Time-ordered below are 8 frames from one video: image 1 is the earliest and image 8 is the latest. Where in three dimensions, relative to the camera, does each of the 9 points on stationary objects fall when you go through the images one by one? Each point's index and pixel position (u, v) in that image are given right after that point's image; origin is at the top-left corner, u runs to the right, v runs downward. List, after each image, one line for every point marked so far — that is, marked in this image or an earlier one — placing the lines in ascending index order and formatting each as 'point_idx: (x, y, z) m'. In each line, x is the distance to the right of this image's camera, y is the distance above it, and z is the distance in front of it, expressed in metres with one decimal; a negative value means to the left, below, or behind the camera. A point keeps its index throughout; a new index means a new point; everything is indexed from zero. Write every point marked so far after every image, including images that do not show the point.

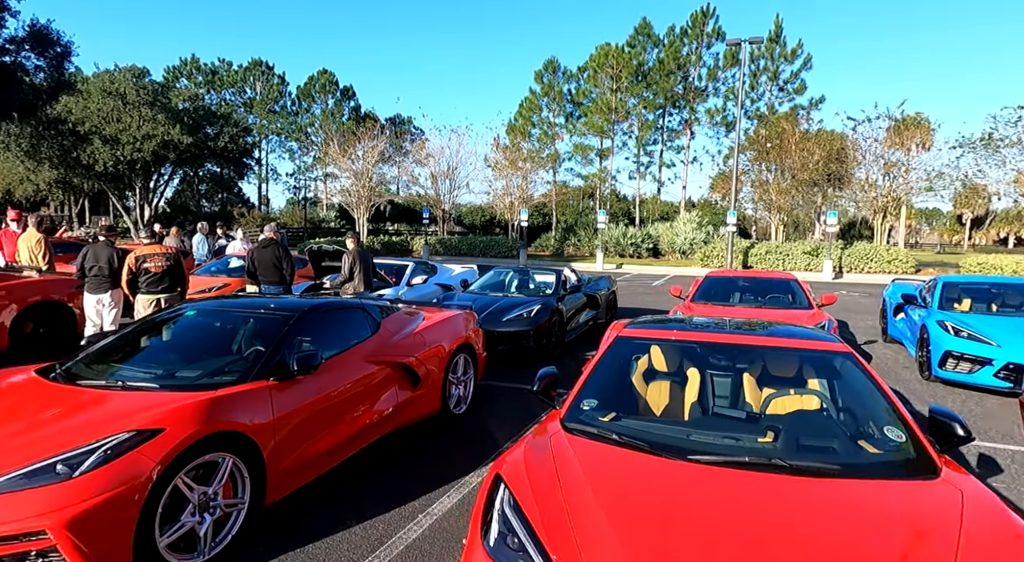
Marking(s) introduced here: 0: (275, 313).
0: (-1.4, -0.2, +3.8) m
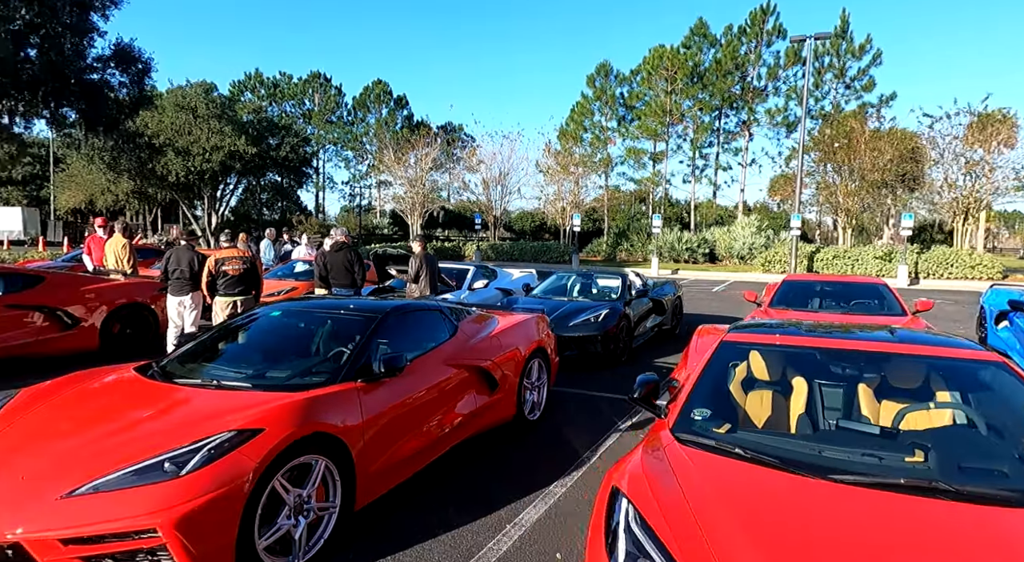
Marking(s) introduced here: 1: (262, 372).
0: (-1.0, -0.2, +3.8) m
1: (-1.2, -0.4, +3.1) m
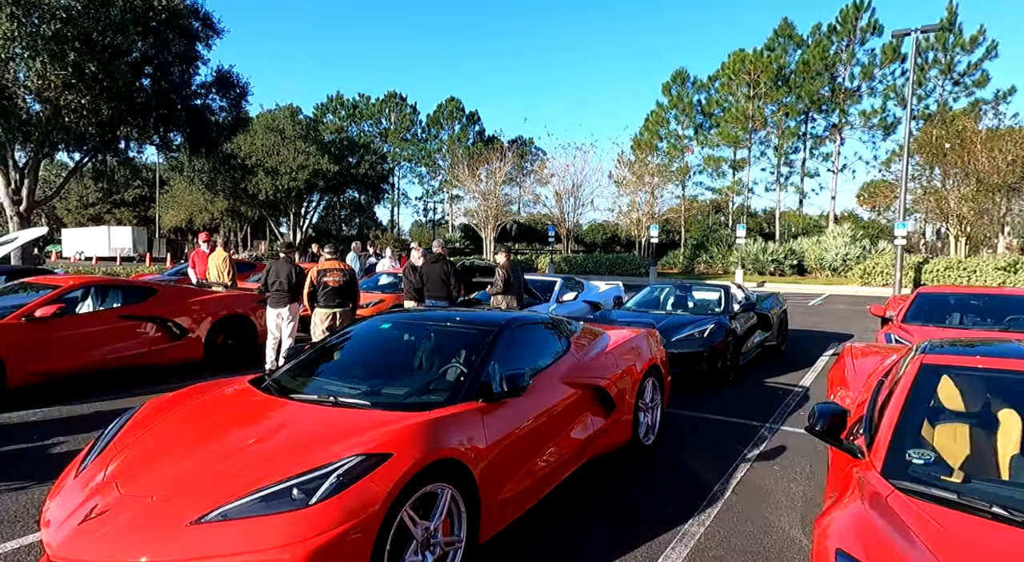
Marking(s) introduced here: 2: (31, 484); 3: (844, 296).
0: (-0.3, -0.3, +3.6) m
1: (-0.6, -0.5, +3.0) m
2: (-3.0, -1.3, +3.9) m
3: (+9.7, -0.4, +18.5) m
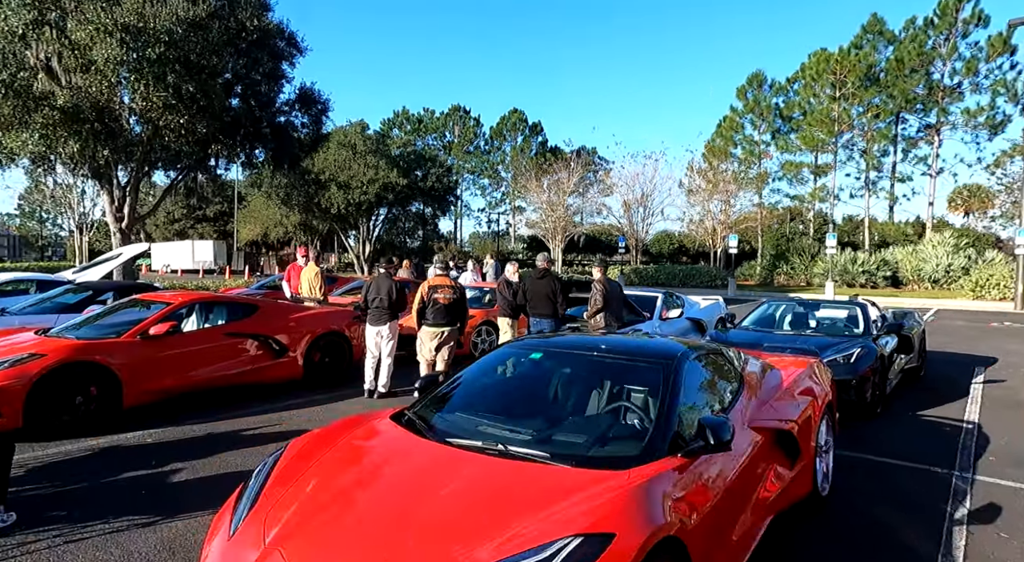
0: (+0.5, -0.4, +3.2) m
1: (+0.1, -0.6, +2.6) m
2: (-2.1, -1.4, +3.8) m
3: (+12.0, -0.8, +17.1) m
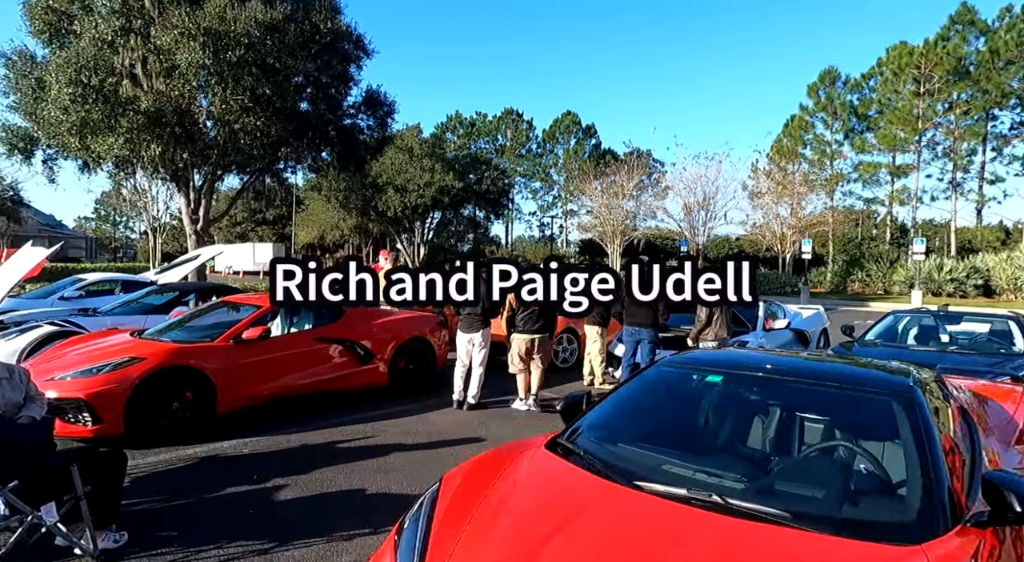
0: (+1.3, -0.5, +2.7) m
1: (+0.8, -0.7, +2.1) m
2: (-1.3, -1.4, +3.5) m
3: (+13.8, -1.0, +15.6) m
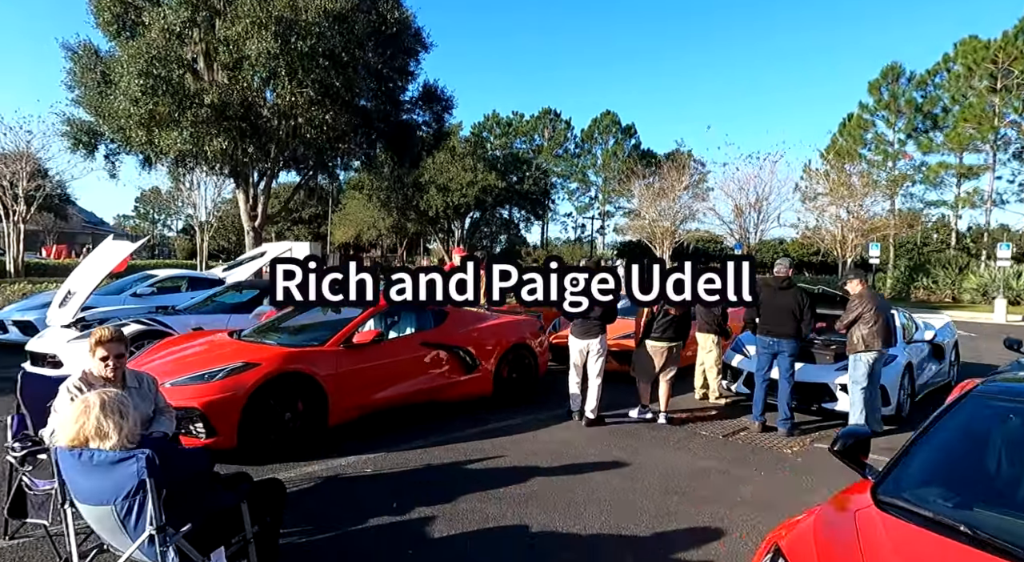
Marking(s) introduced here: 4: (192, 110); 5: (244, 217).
0: (+2.4, -0.5, +2.0) m
1: (+1.9, -0.7, +1.4) m
2: (-0.2, -1.4, +2.9) m
3: (+15.4, -1.2, +14.4) m
4: (-7.1, +3.8, +13.9) m
5: (-7.7, +1.8, +18.2) m
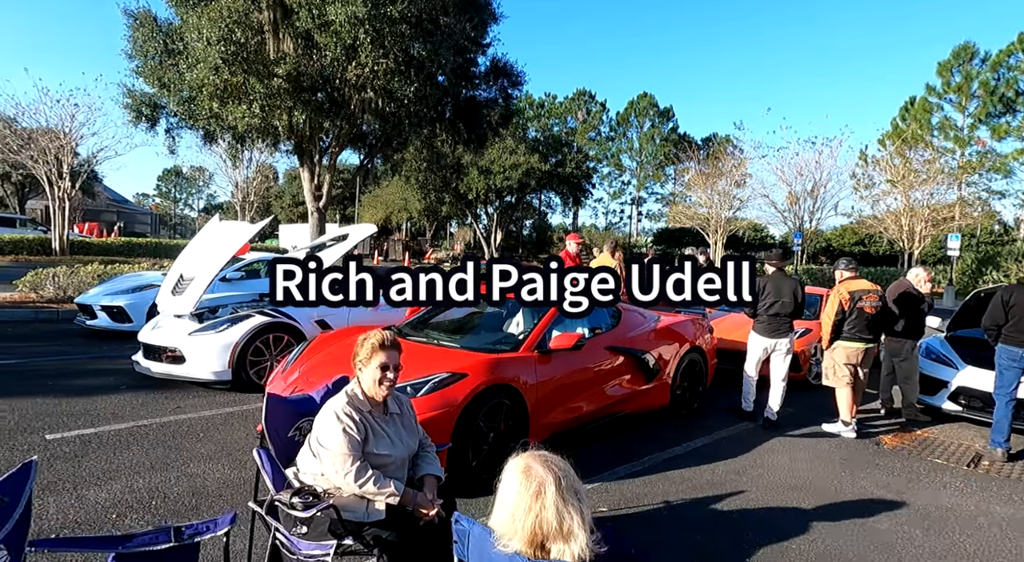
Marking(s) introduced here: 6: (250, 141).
0: (+4.0, -0.6, +1.0) m
1: (+3.5, -0.8, +0.5) m
2: (+1.4, -1.5, +2.0) m
3: (+17.3, -1.3, +13.1) m
4: (-5.1, +4.1, +13.0) m
5: (-5.7, +2.3, +17.4) m
6: (-6.9, +3.7, +16.8) m
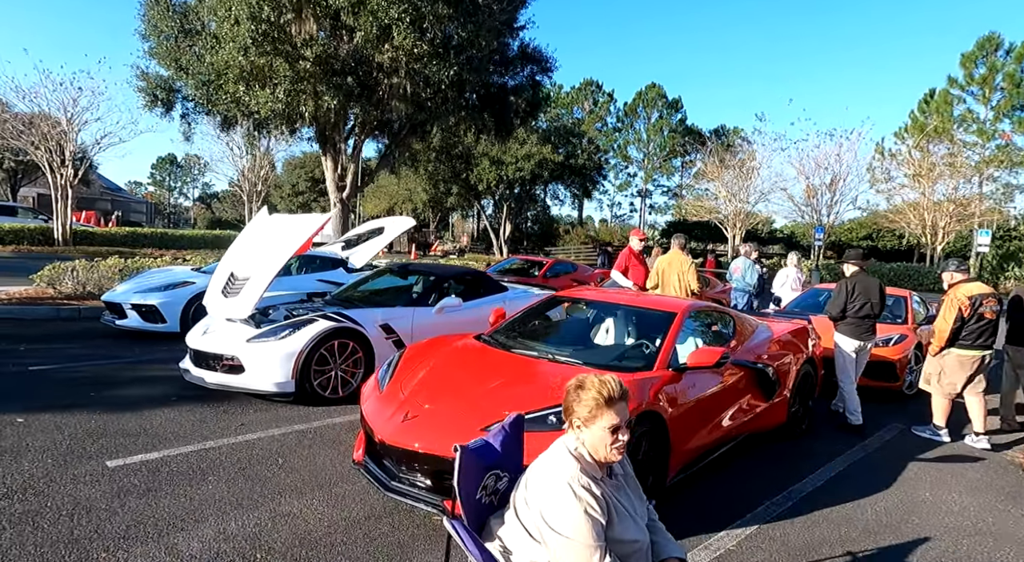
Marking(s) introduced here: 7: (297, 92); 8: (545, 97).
0: (+4.9, -0.7, +0.4) m
1: (+4.4, -1.0, -0.1) m
2: (+2.3, -1.6, +1.4) m
3: (+18.1, -1.3, +12.6) m
4: (-4.3, +4.2, +12.3) m
5: (-4.9, +2.5, +16.7) m
6: (-6.1, +3.9, +16.1) m
7: (-4.2, +3.7, +12.5) m
8: (+0.9, +5.7, +19.6) m
